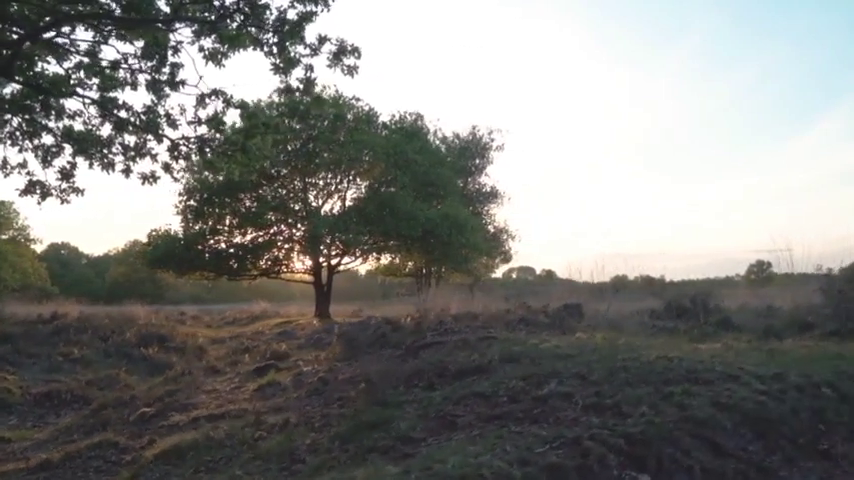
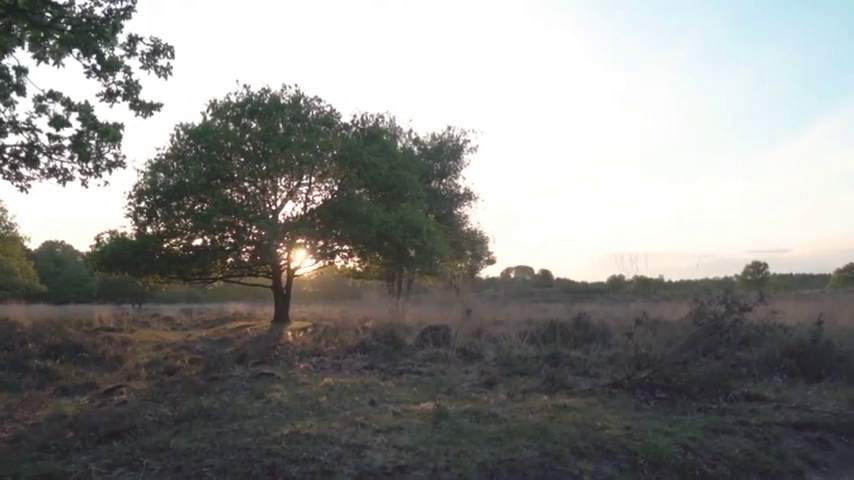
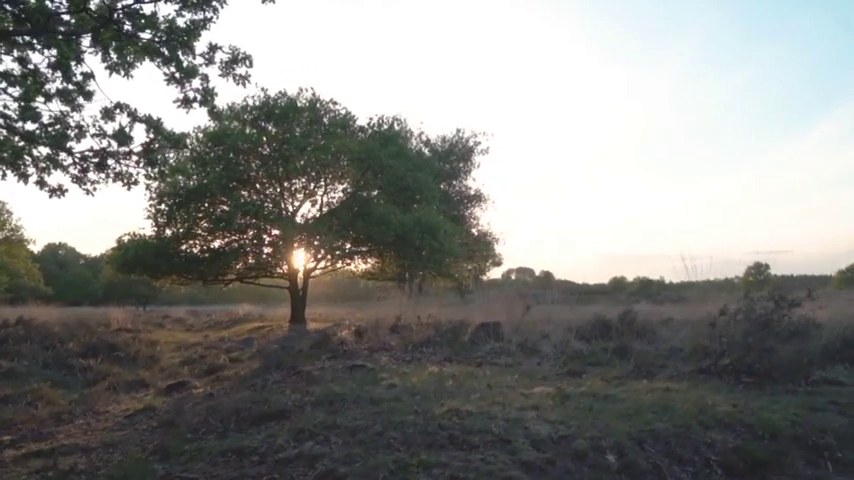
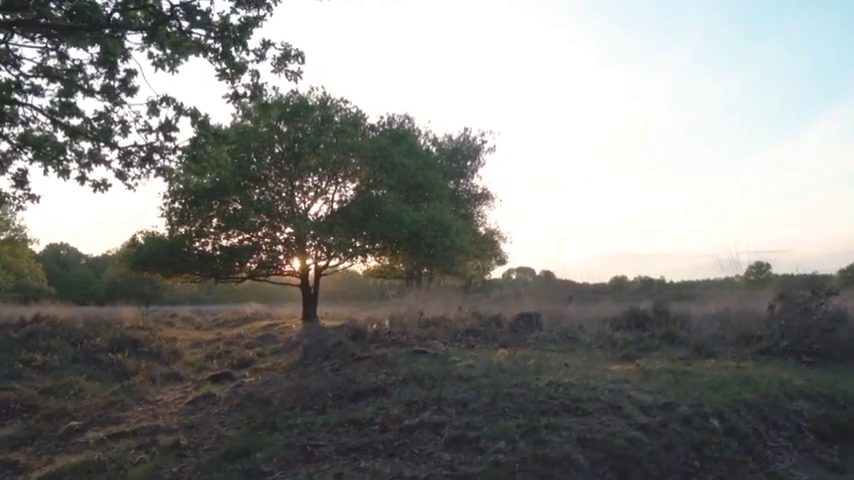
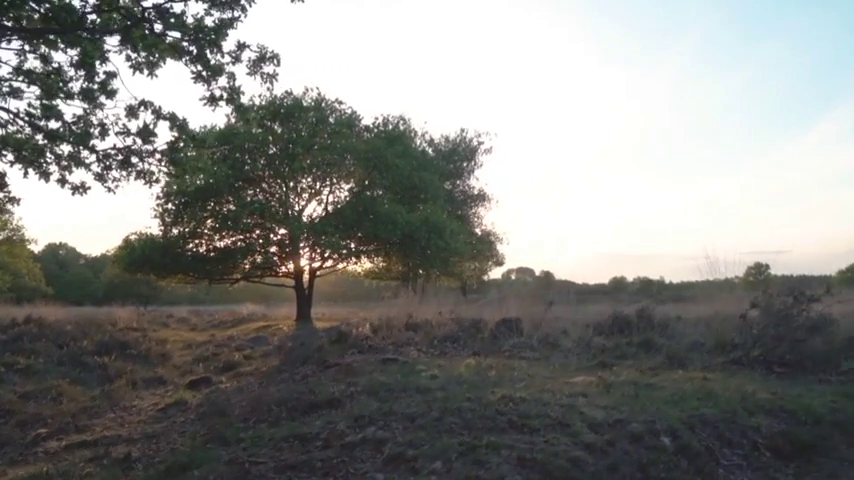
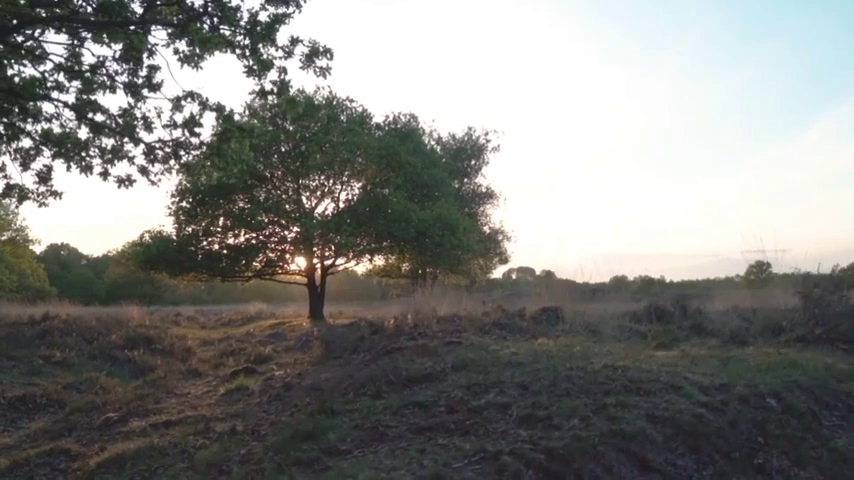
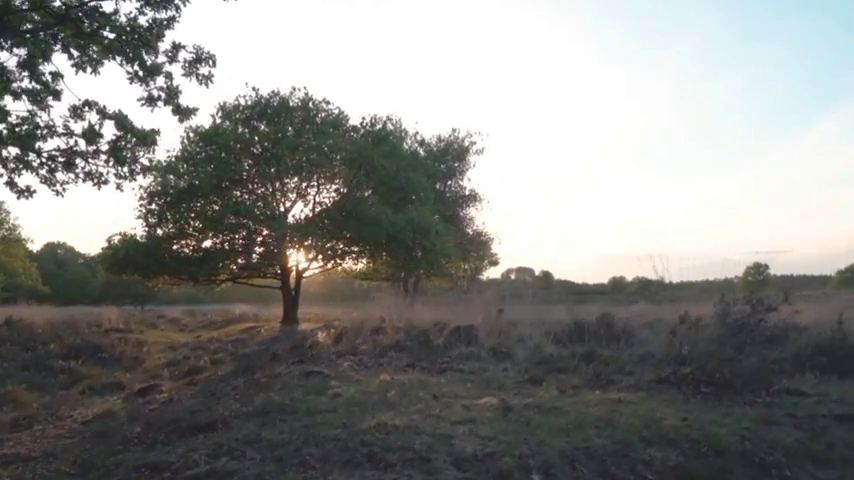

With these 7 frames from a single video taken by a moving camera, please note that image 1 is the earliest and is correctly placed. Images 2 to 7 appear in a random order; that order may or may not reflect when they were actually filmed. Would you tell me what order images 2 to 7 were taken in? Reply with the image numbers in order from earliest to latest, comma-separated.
6, 4, 5, 3, 7, 2
